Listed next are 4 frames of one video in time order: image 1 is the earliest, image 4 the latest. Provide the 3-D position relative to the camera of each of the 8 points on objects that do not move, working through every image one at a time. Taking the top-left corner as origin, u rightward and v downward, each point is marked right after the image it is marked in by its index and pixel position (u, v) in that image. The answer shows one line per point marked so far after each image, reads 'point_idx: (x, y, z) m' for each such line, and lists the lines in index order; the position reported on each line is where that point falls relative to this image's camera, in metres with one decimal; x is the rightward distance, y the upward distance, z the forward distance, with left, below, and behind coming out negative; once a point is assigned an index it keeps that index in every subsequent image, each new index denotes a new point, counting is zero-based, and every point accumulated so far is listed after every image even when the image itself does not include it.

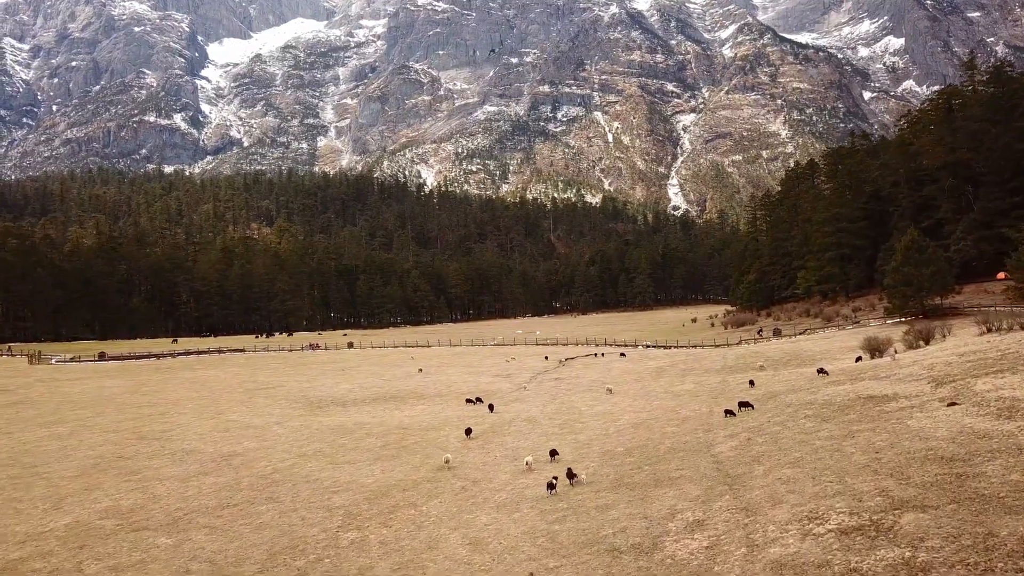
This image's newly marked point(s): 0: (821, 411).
0: (+7.0, -2.8, +19.9) m
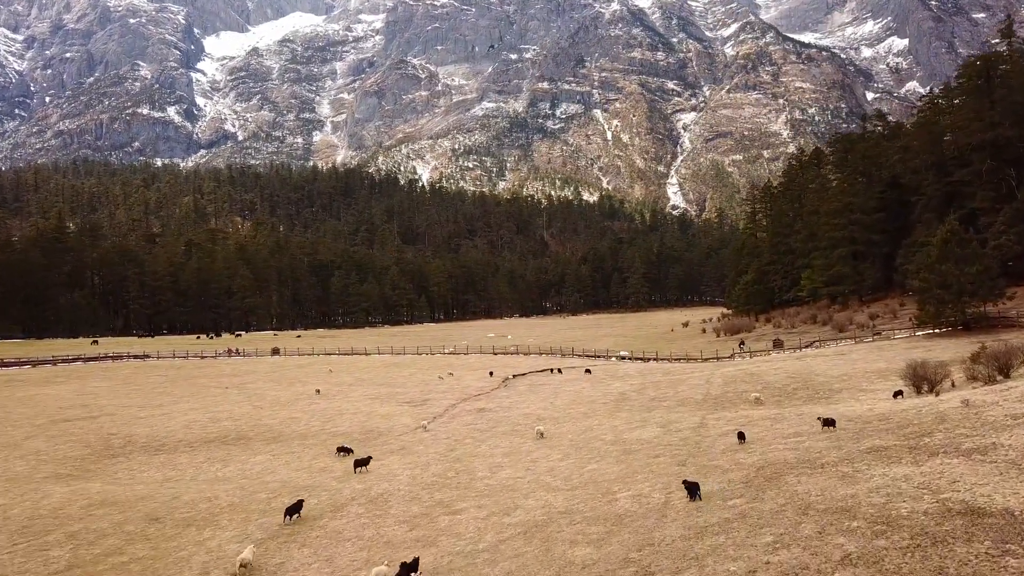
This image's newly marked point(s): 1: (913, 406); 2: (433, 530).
0: (+4.0, -2.9, +9.6) m
1: (+8.9, -2.7, +19.5) m
2: (-1.2, -3.9, +14.2) m
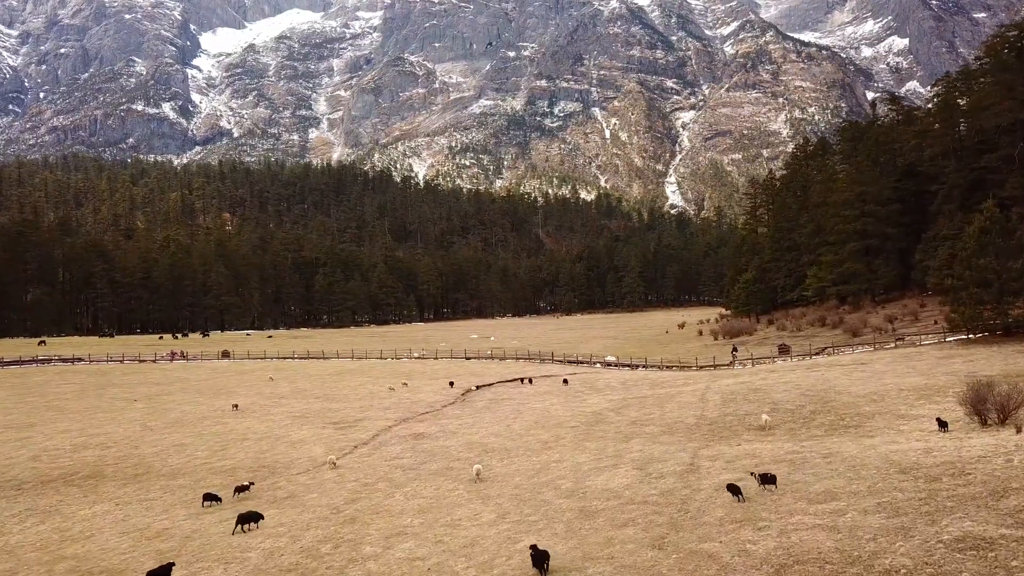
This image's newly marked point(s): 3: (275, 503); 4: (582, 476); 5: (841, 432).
0: (+2.6, -2.7, +3.9) m
1: (+7.5, -2.6, +13.7) m
2: (-2.7, -3.8, +8.4) m
3: (-4.5, -4.0, +16.5) m
4: (+1.4, -3.6, +17.1) m
5: (+7.1, -3.1, +18.9) m
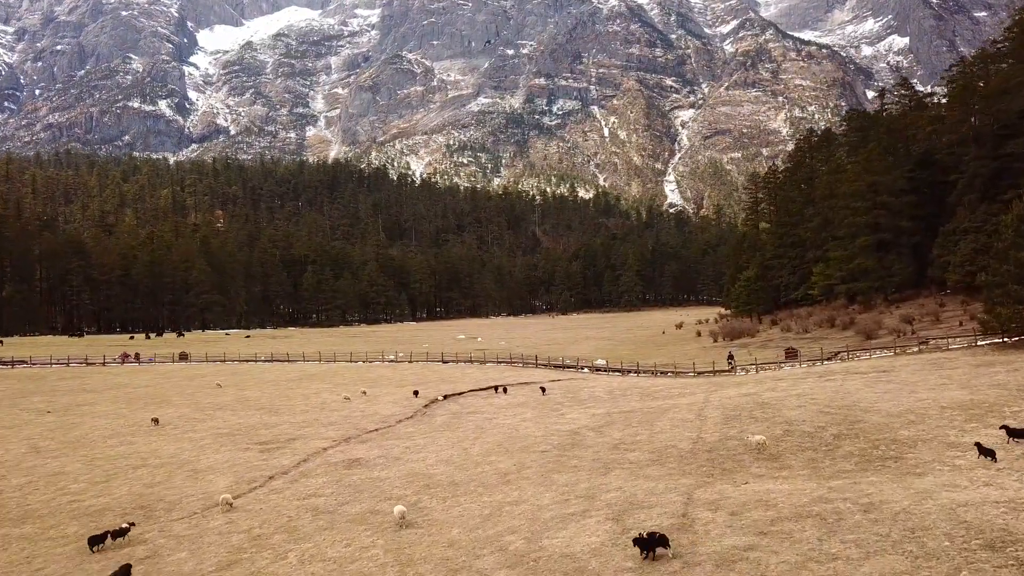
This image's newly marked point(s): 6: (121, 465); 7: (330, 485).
0: (+1.6, -2.6, -0.3) m
1: (+6.5, -2.5, +9.5) m
2: (-3.6, -3.6, +4.2) m
3: (-5.5, -3.9, +12.3) m
4: (+0.4, -3.5, +12.9) m
5: (+6.1, -3.0, +14.8) m
6: (-8.9, -3.9, +19.6) m
7: (-3.5, -3.8, +17.2) m
